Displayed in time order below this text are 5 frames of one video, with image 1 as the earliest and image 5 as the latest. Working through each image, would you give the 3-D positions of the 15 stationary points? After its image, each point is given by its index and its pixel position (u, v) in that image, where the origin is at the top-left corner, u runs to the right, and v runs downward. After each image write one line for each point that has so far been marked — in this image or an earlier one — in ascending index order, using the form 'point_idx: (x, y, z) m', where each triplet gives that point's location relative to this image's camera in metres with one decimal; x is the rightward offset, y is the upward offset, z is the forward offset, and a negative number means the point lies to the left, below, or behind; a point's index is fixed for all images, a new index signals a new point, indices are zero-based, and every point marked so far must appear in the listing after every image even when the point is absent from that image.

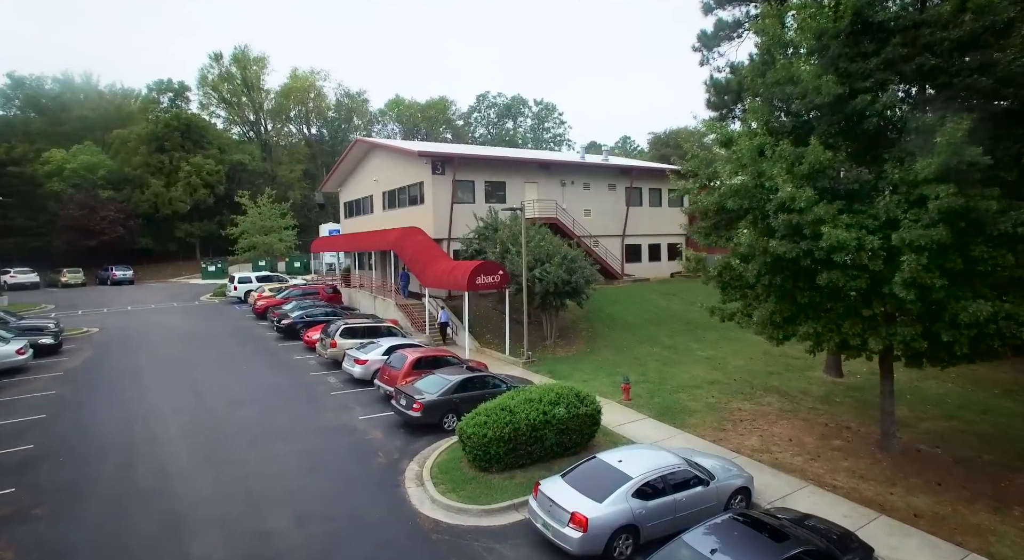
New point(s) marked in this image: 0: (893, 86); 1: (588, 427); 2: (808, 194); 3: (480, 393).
0: (+6.4, +3.2, +9.7) m
1: (+1.6, -3.1, +12.3) m
2: (+4.9, +1.4, +9.5) m
3: (-0.8, -2.8, +14.3) m
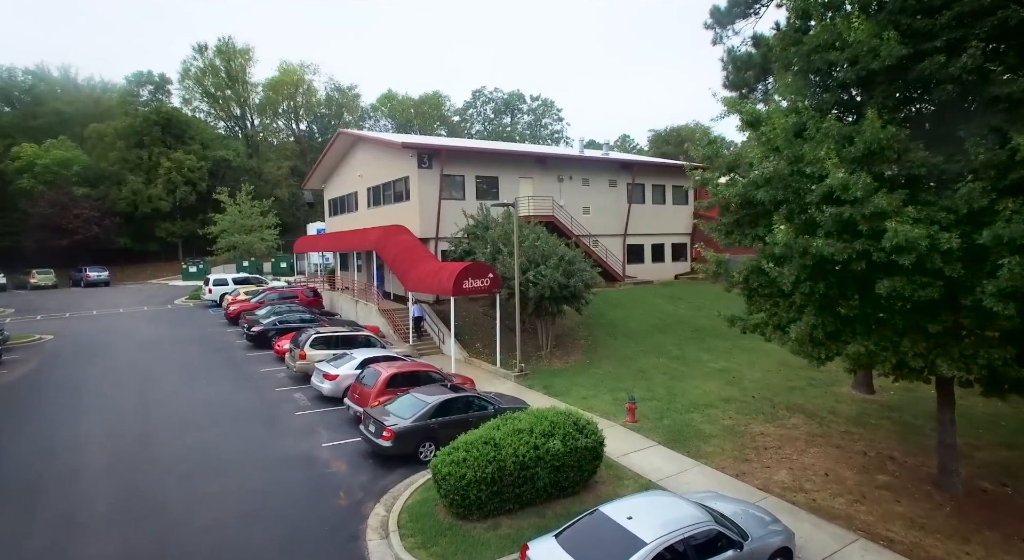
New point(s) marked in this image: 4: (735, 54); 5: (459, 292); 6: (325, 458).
0: (+6.1, +3.1, +7.7) m
1: (+1.4, -3.2, +10.3) m
2: (+4.6, +1.3, +7.6) m
3: (-1.1, -2.9, +12.4) m
4: (+5.1, +5.2, +13.2) m
5: (-1.6, -0.4, +17.7) m
6: (-3.9, -3.7, +12.0) m
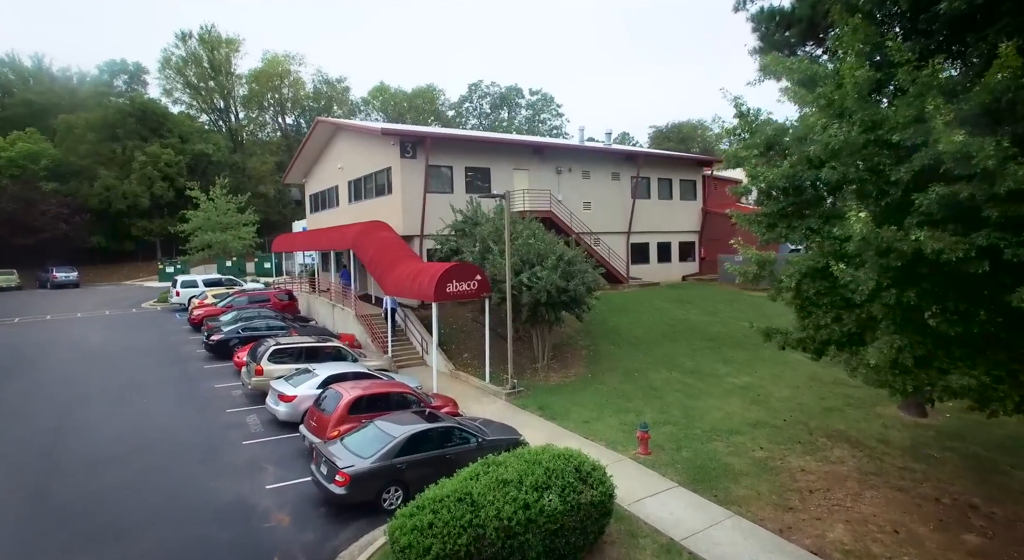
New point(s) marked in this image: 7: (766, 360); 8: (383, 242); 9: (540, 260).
0: (+5.9, +3.1, +5.4) m
1: (+1.1, -3.3, +8.0) m
2: (+4.4, +1.2, +5.3) m
3: (-1.3, -3.0, +10.0) m
4: (+4.8, +5.1, +10.8) m
5: (-1.9, -0.5, +15.4) m
6: (-4.1, -3.8, +9.6) m
7: (+7.8, -2.4, +17.7) m
8: (-4.3, +1.3, +19.7) m
9: (+0.8, +0.6, +16.5) m
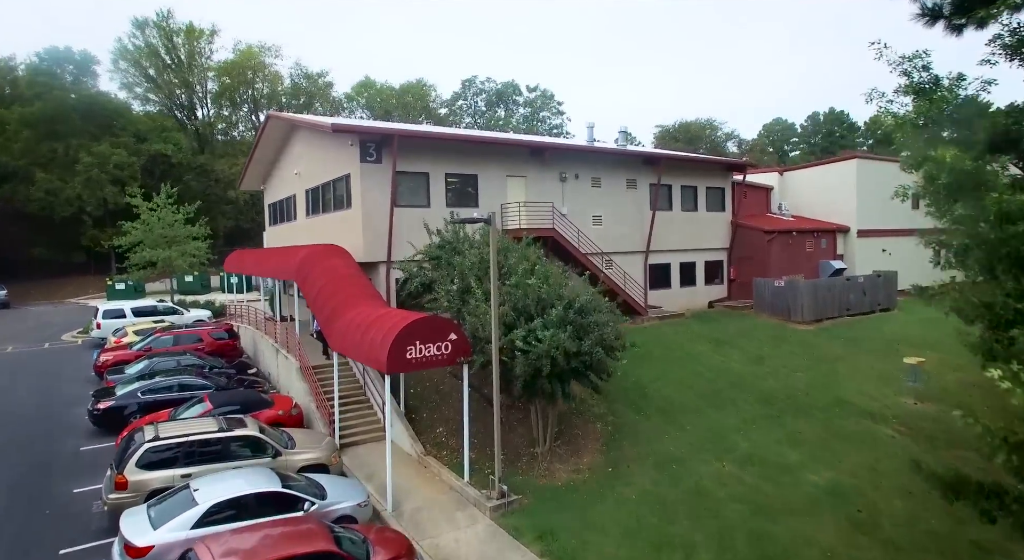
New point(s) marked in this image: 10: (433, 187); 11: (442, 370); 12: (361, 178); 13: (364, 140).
0: (+5.7, +1.9, +0.7) m
1: (+0.9, -4.4, +3.2) m
2: (+4.2, +0.1, +0.5) m
3: (-1.5, -4.1, +5.3) m
4: (+4.7, +4.0, +6.1) m
5: (-2.1, -1.6, +10.6) m
6: (-4.3, -4.9, +4.9) m
7: (+7.6, -3.6, +13.0) m
8: (-4.6, +0.2, +15.0) m
9: (+0.6, -0.5, +11.7) m
10: (-2.4, +2.8, +17.5) m
11: (-1.8, -2.4, +15.9) m
12: (-4.2, +2.9, +16.3) m
13: (-4.2, +4.0, +16.2) m
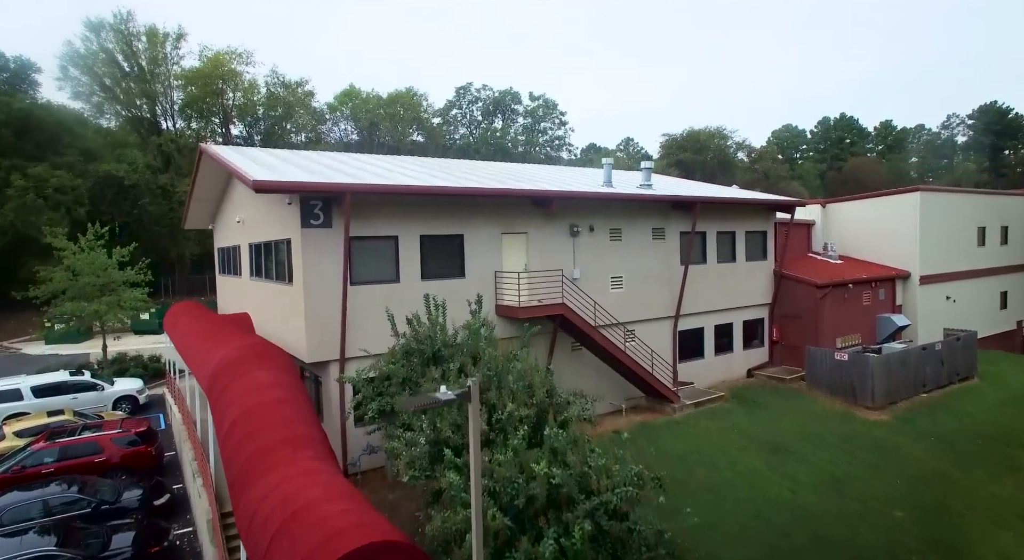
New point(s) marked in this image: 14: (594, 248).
0: (+5.7, -0.3, -3.8) m
1: (+0.9, -6.7, -1.3) m
2: (+4.2, -2.1, -3.9) m
3: (-1.5, -6.4, +0.8) m
4: (+4.6, +1.7, +1.7) m
5: (-2.2, -3.8, +6.2) m
6: (-4.3, -7.1, +0.4) m
7: (+7.5, -5.9, +8.6) m
8: (-4.6, -2.1, +10.5) m
9: (+0.5, -2.8, +7.3) m
10: (-2.4, +0.6, +13.0) m
11: (-1.9, -4.7, +11.5) m
12: (-4.3, +0.6, +11.8) m
13: (-4.2, +1.7, +11.7) m
14: (+2.3, +0.9, +16.1) m
